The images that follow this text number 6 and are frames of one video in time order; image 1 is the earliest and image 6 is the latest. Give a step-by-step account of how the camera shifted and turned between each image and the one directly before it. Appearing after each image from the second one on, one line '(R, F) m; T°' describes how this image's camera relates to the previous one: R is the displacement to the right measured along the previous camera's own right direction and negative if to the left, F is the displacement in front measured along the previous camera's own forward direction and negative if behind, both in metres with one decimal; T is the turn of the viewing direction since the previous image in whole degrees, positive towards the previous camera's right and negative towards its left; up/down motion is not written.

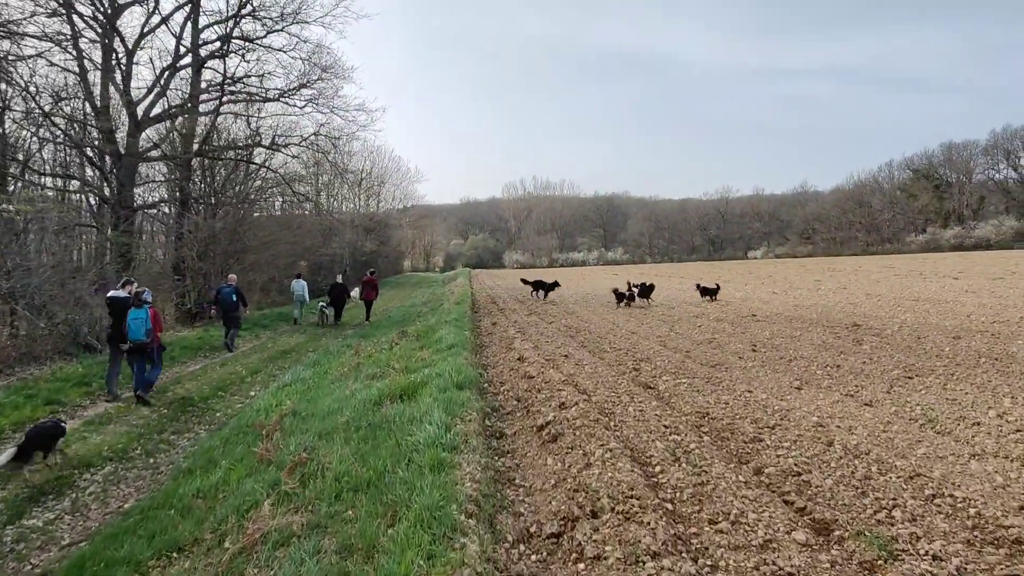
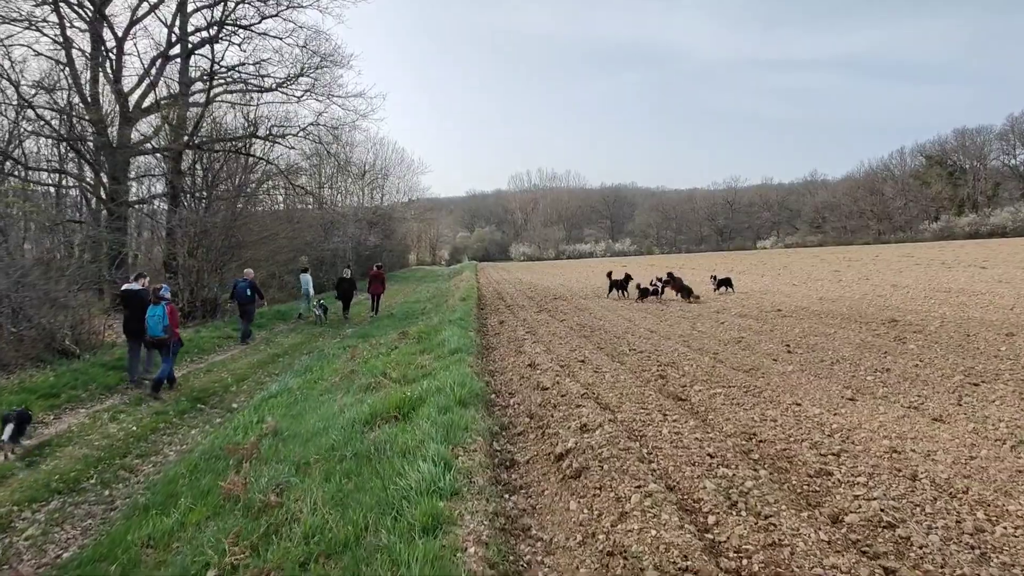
(0.0, +0.9) m; -1°
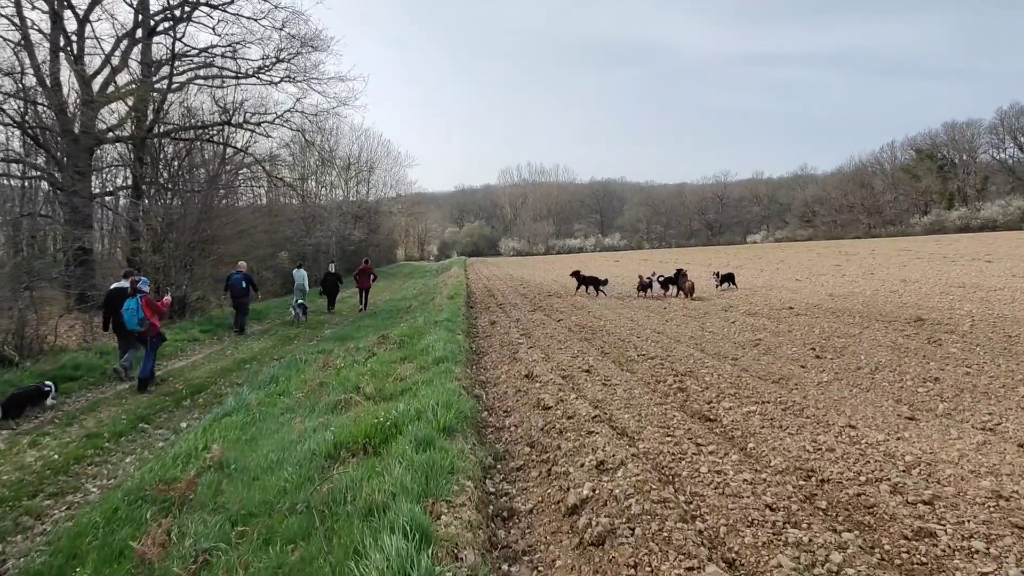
(-0.1, +1.0) m; +1°
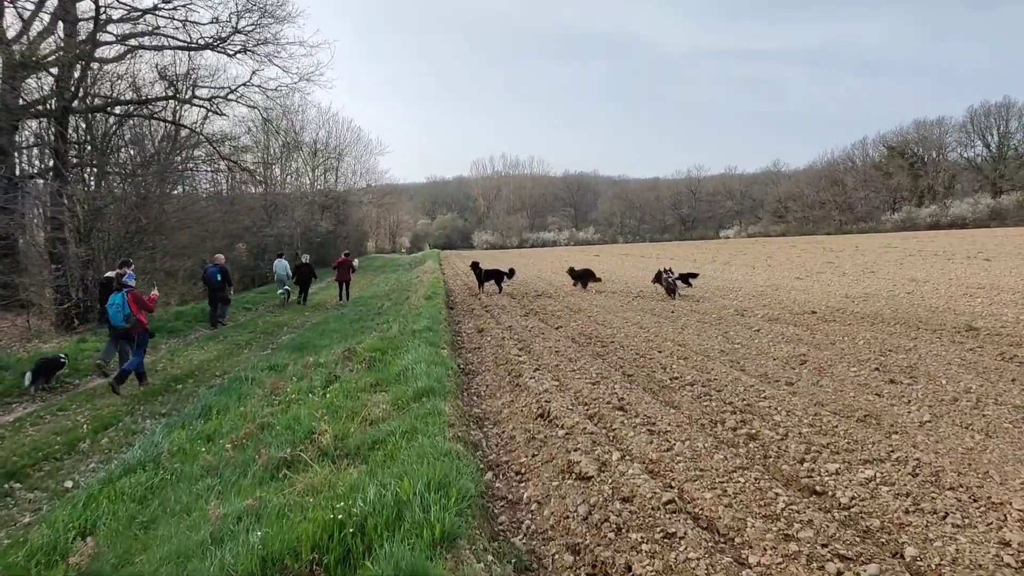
(-0.3, +1.7) m; +3°
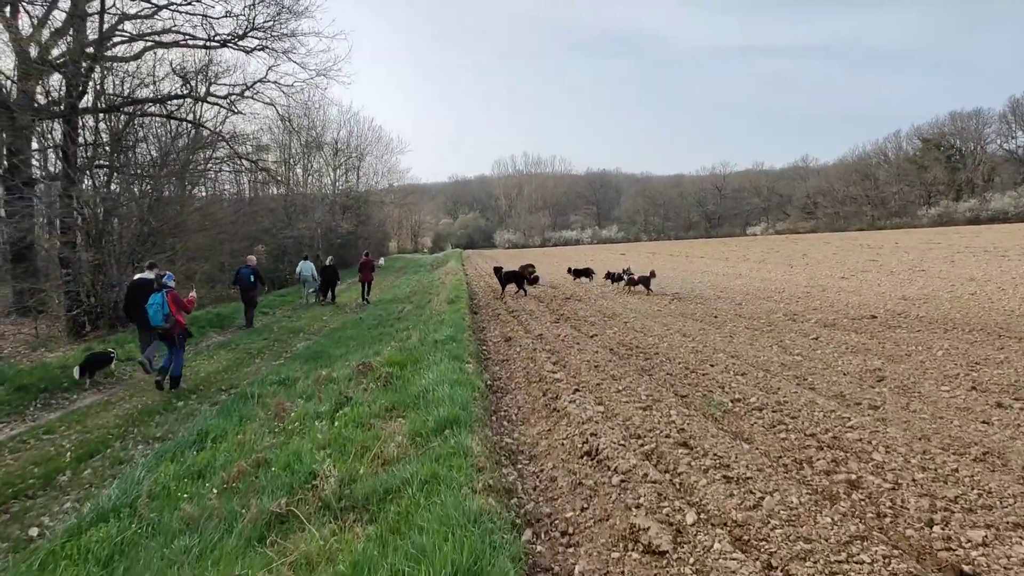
(-0.1, +0.8) m; -2°
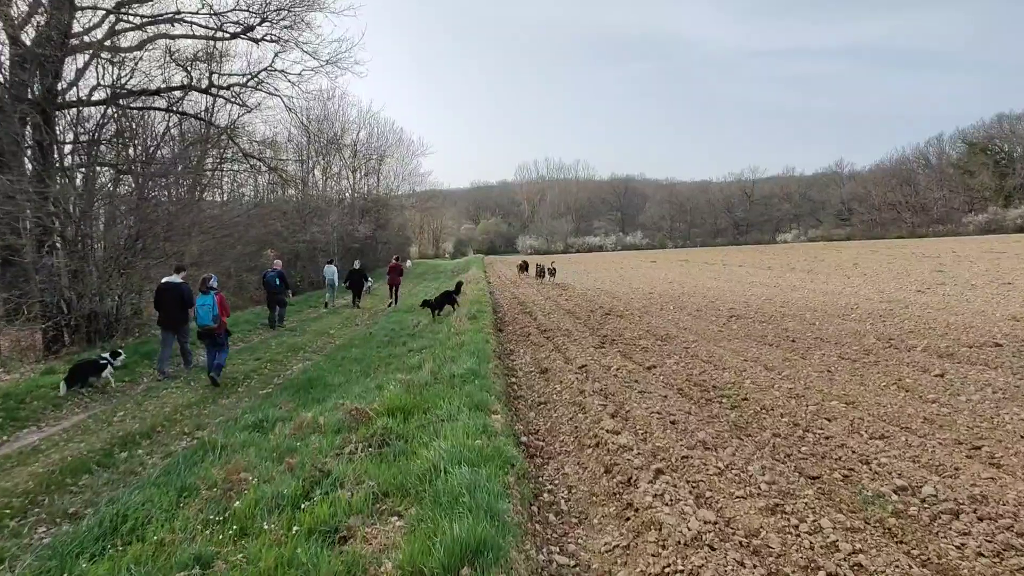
(-0.2, +1.8) m; -2°
